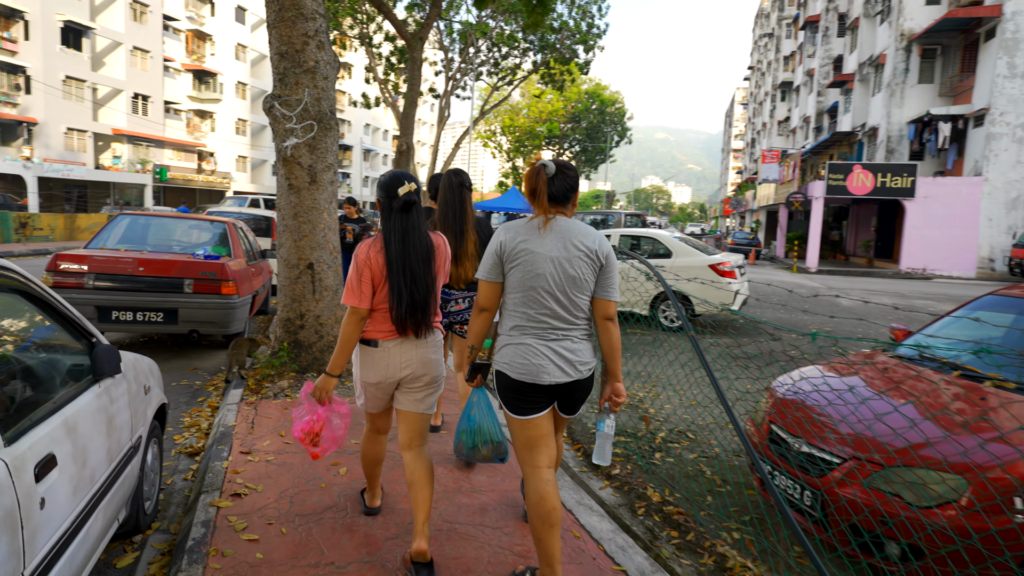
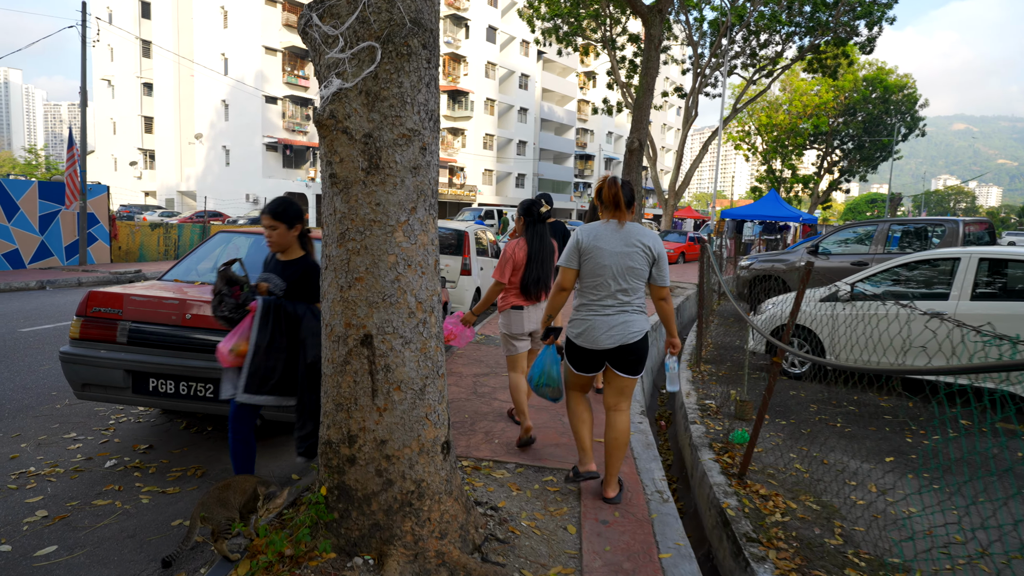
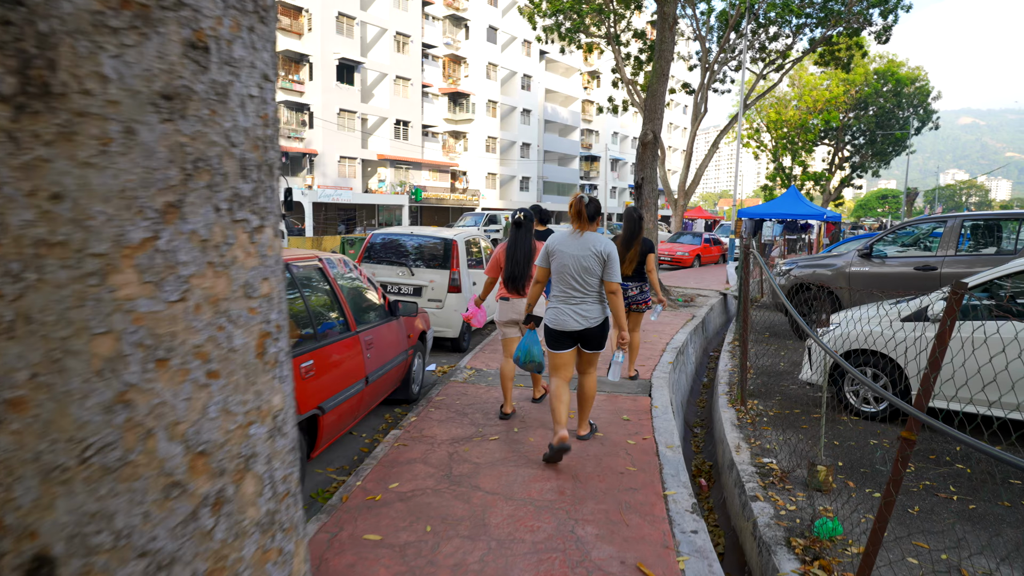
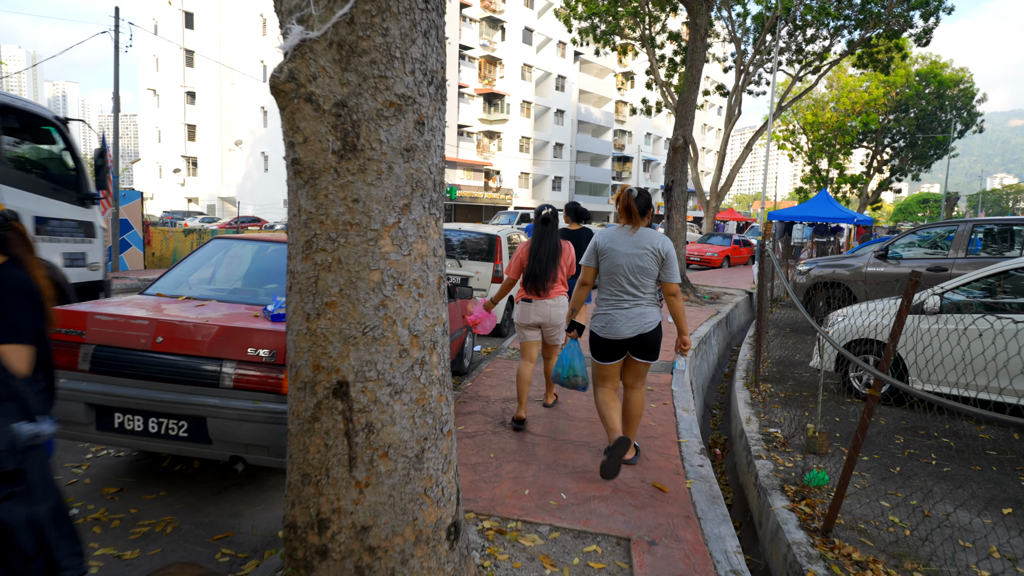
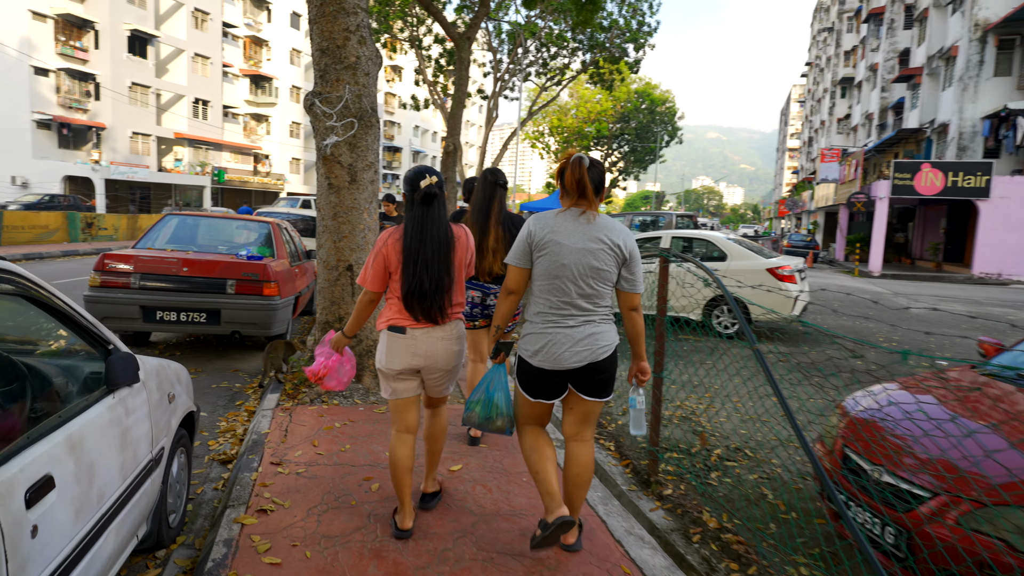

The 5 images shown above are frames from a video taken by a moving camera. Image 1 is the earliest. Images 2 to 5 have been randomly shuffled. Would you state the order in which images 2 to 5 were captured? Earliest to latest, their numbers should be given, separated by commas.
5, 2, 4, 3
